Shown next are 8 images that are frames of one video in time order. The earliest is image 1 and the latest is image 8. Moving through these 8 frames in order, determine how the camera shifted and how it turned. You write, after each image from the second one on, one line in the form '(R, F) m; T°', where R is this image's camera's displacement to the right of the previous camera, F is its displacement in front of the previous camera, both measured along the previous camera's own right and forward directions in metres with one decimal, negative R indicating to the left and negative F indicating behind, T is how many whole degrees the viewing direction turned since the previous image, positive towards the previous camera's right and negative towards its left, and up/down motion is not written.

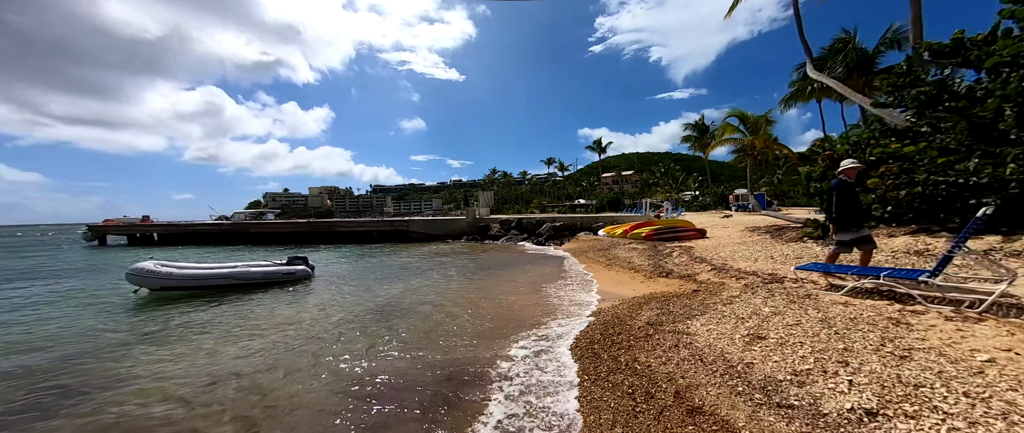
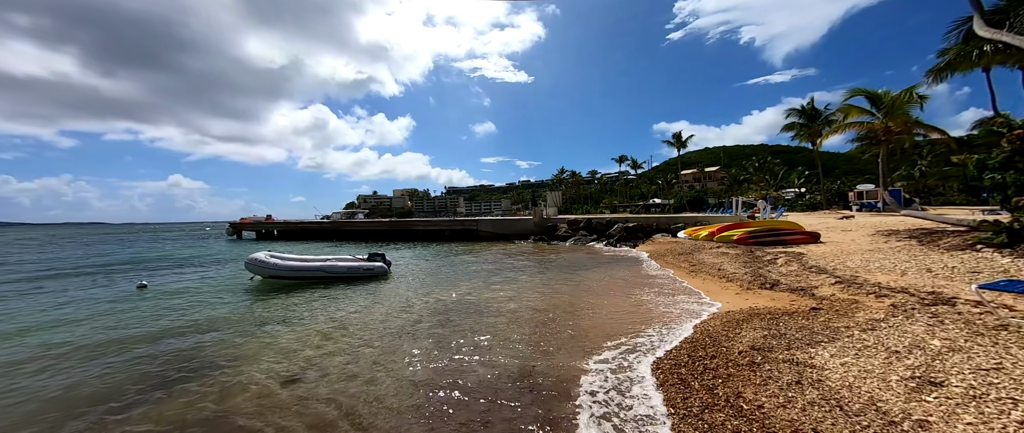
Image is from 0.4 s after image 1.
(0.0, +0.4) m; -13°
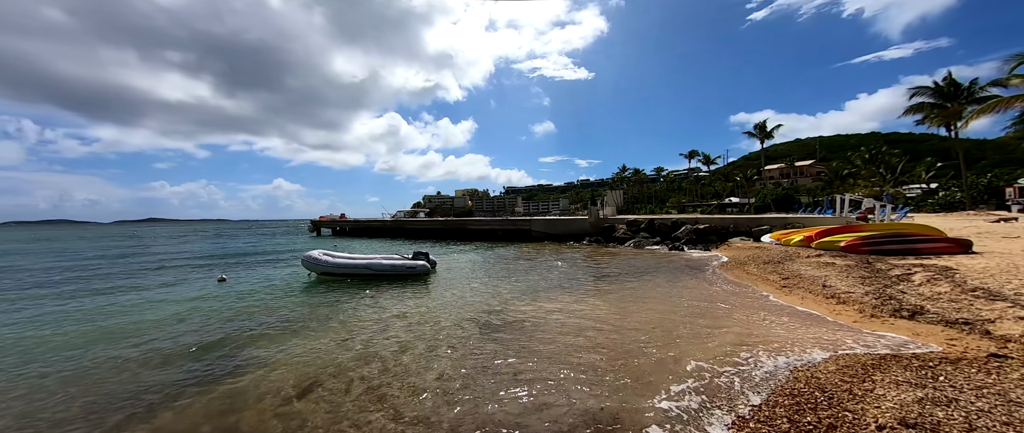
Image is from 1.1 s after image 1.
(+0.3, +0.8) m; -11°
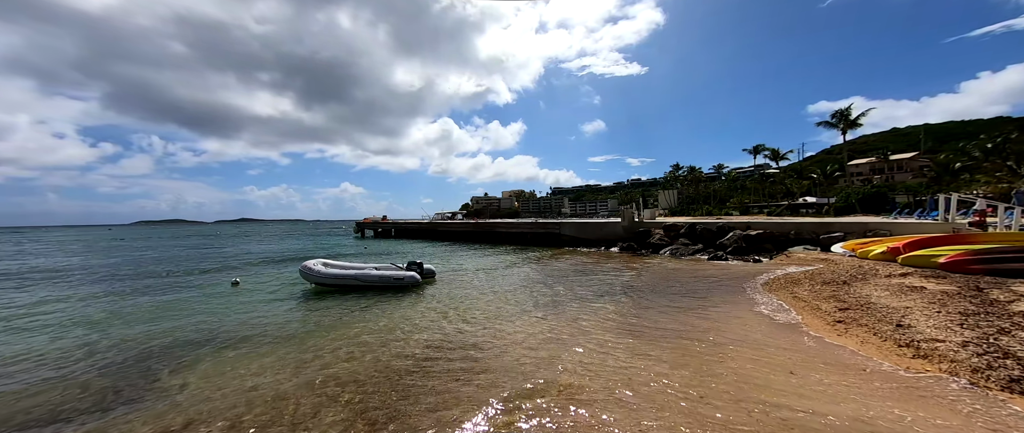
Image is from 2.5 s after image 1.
(+1.6, +1.1) m; -8°
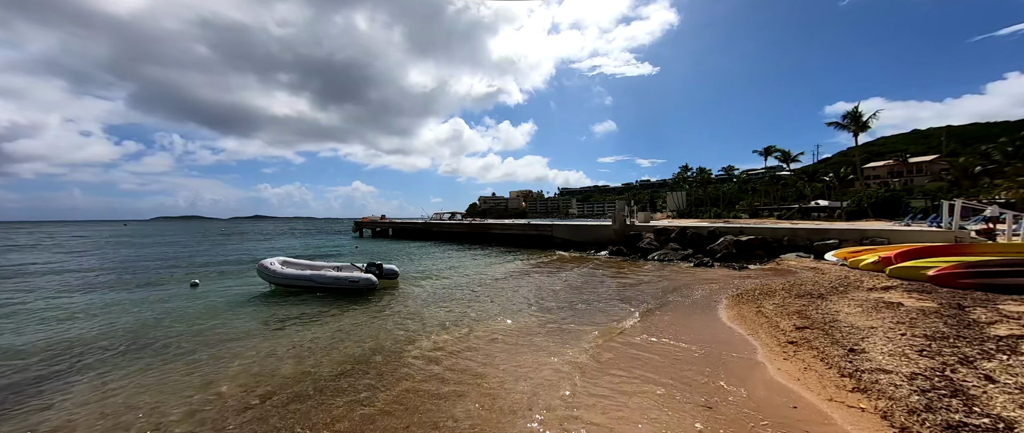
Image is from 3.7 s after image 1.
(+1.6, +0.4) m; -2°
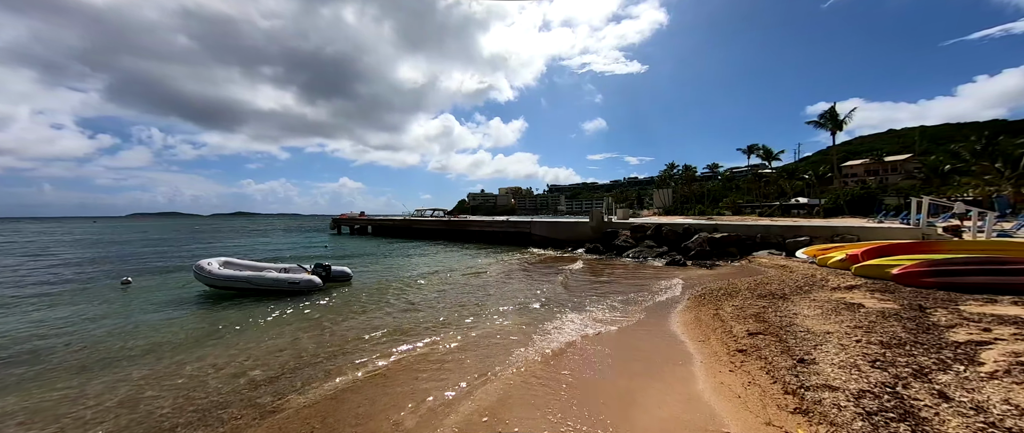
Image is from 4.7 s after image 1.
(+1.1, +0.6) m; +2°
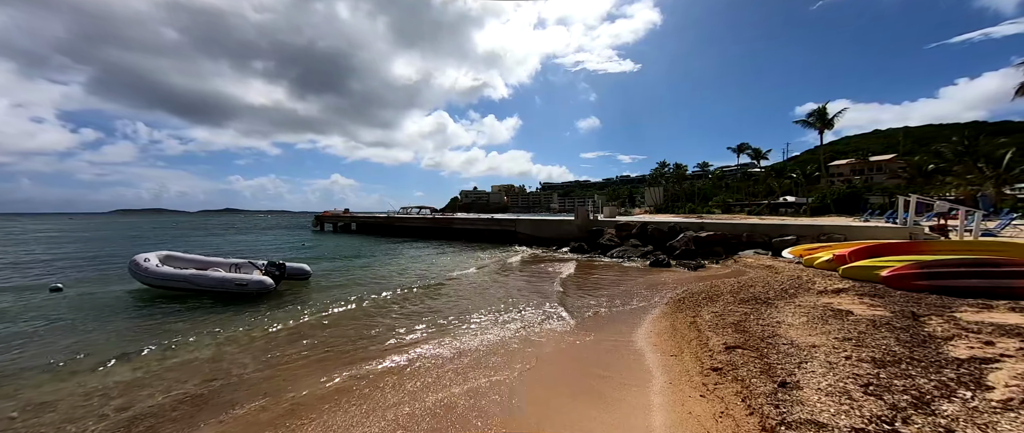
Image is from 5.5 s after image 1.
(+0.8, +0.8) m; +1°
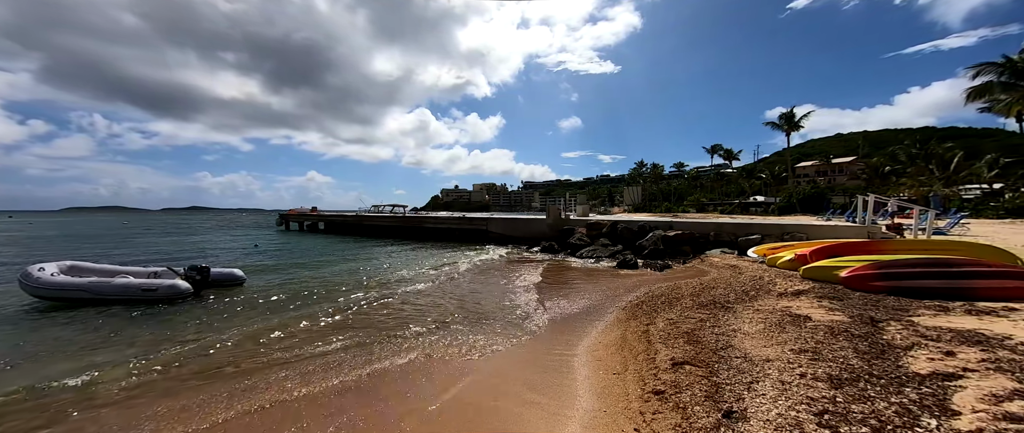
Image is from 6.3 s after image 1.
(+0.9, +0.7) m; +3°
